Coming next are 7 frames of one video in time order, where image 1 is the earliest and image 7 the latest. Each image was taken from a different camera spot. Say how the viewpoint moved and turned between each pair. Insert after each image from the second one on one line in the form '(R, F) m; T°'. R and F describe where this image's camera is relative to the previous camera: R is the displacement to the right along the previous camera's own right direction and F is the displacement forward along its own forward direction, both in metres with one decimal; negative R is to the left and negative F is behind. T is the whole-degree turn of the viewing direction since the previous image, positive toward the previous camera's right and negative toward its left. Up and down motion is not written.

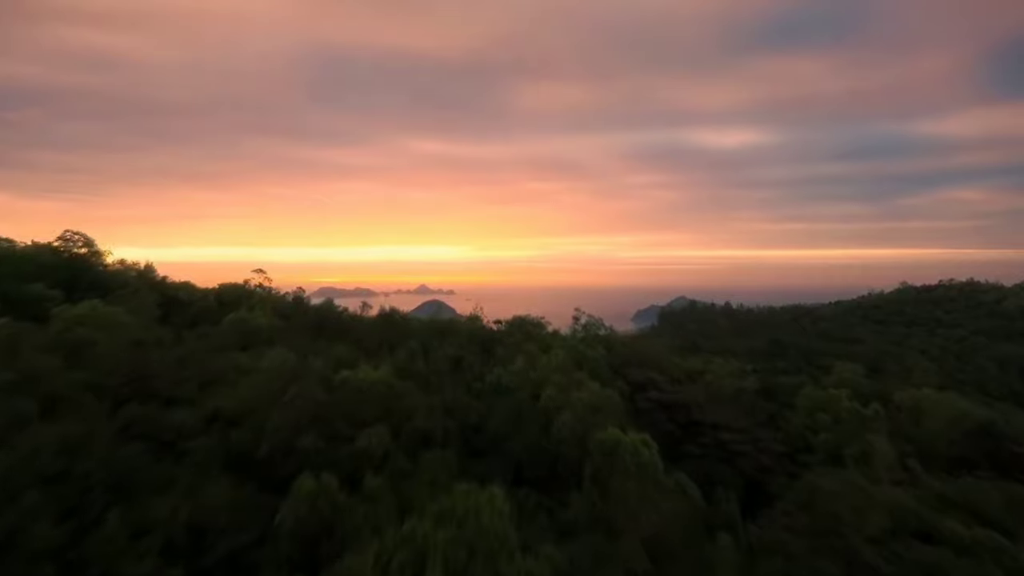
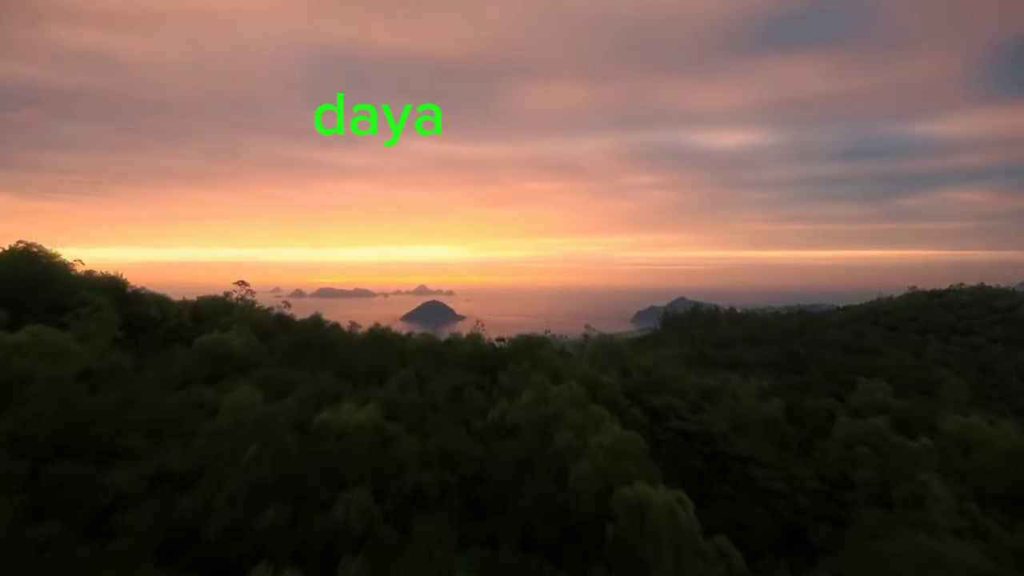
(-0.1, +0.8) m; 0°
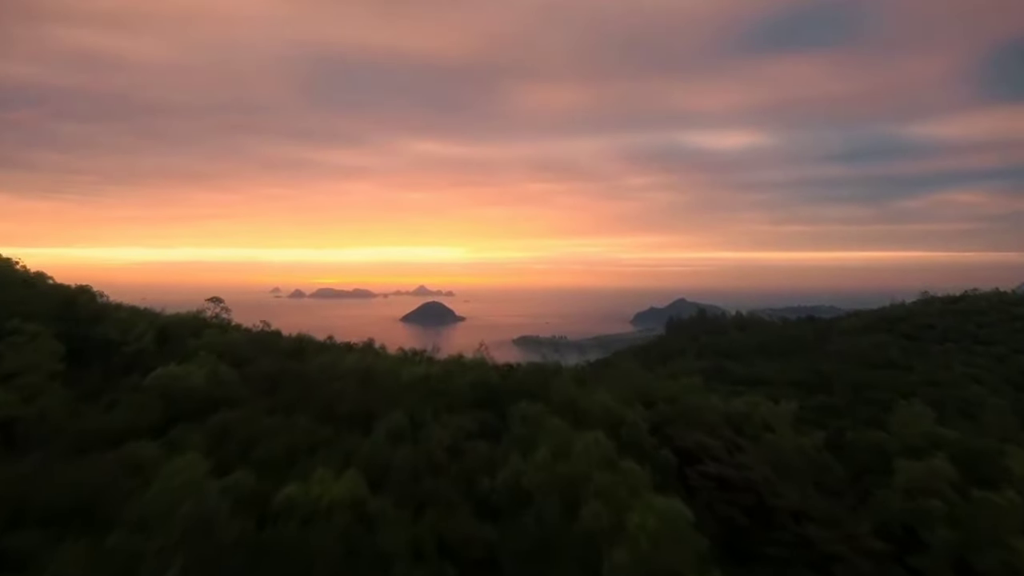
(-0.1, +1.1) m; 0°
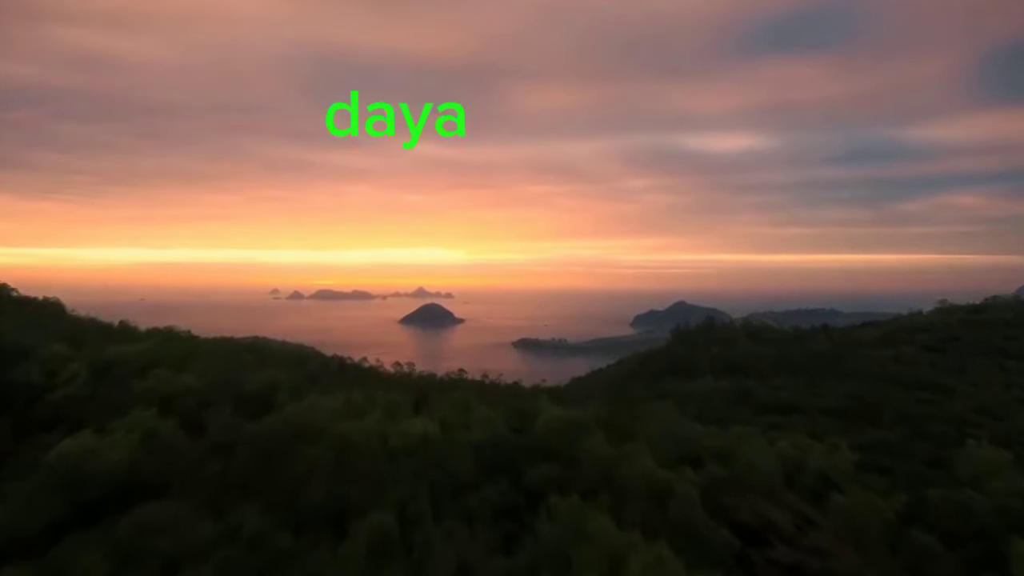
(-0.1, +1.4) m; 0°
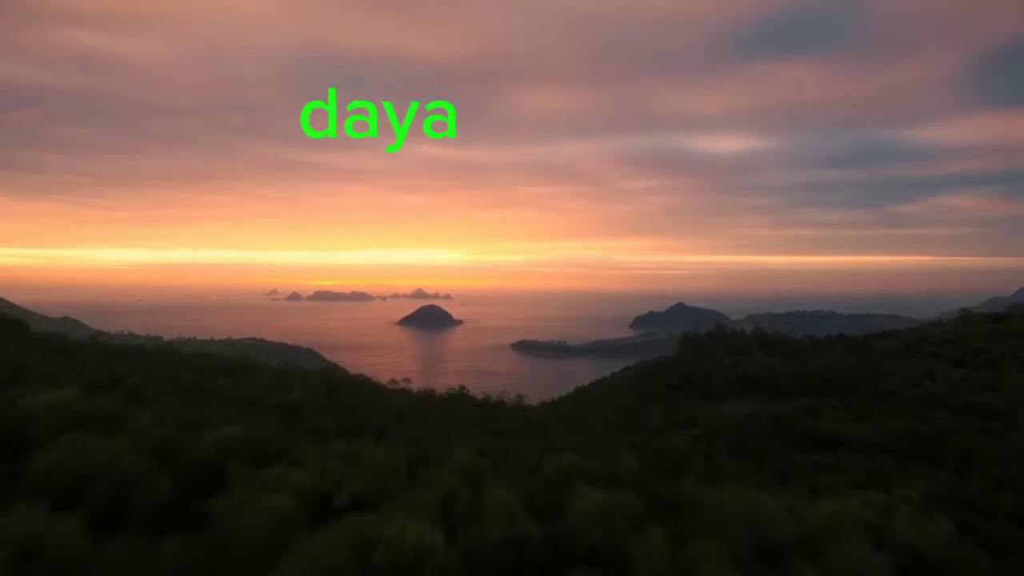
(-0.2, +1.5) m; 0°
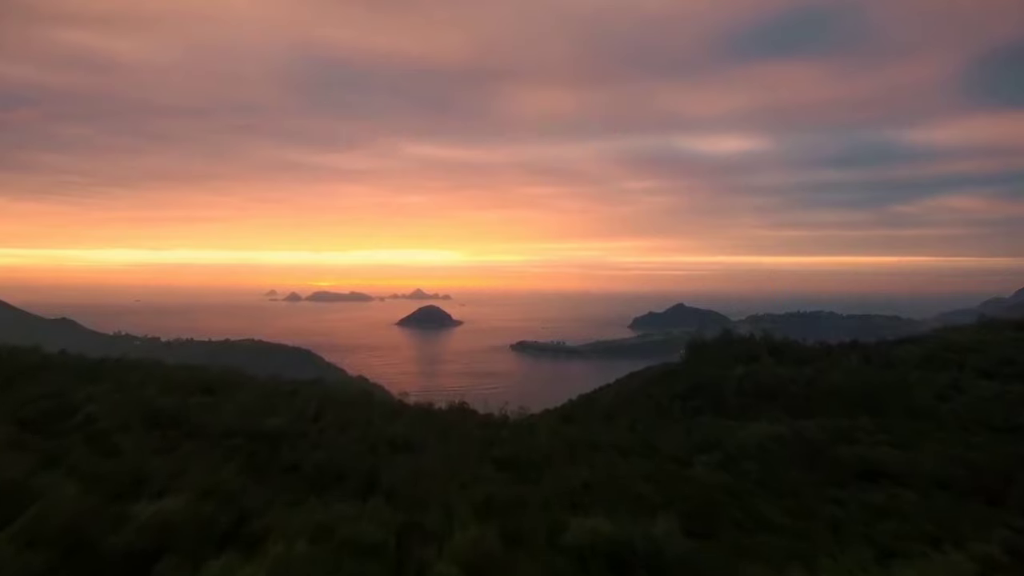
(-0.1, +1.3) m; 0°
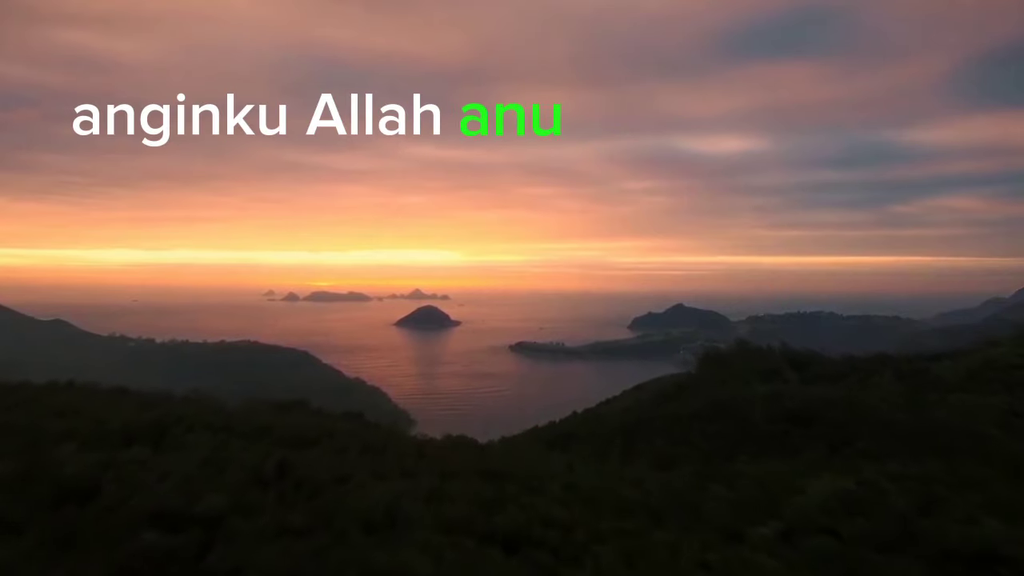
(-0.1, +2.4) m; 0°
